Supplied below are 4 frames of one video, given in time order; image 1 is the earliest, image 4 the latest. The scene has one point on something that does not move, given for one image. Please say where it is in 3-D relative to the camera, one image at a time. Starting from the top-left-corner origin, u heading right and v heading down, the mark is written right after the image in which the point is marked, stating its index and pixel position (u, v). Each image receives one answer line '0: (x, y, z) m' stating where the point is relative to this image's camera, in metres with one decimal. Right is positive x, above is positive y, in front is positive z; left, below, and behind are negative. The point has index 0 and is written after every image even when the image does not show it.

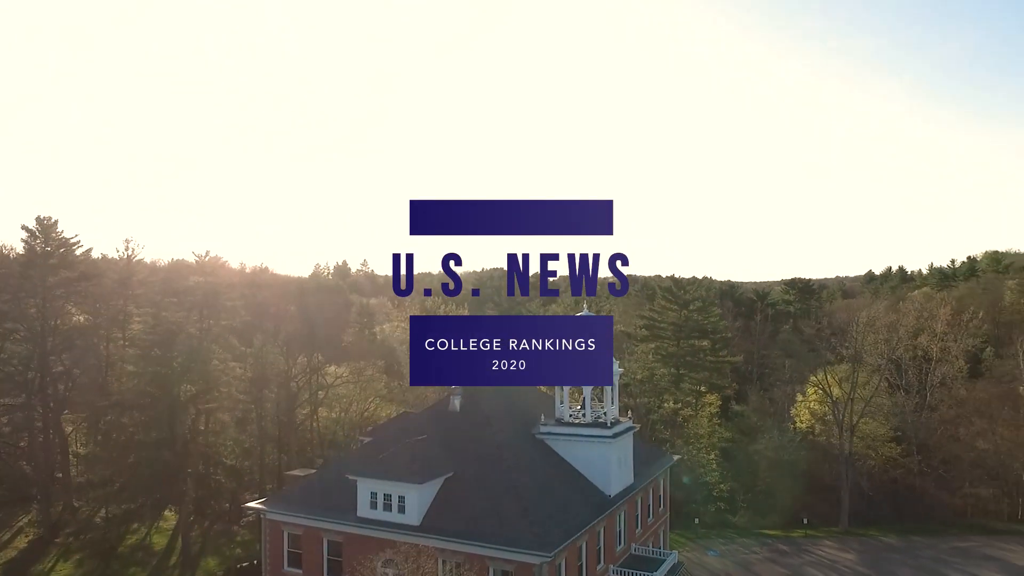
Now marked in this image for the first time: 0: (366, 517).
0: (-3.9, -6.0, +19.7) m
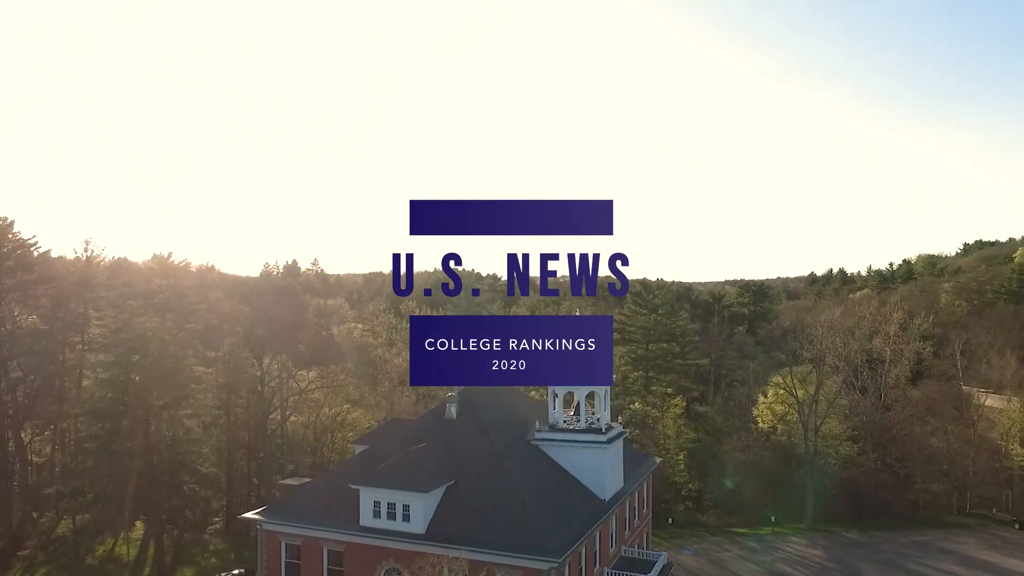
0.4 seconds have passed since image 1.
0: (-3.8, -6.3, +19.7) m
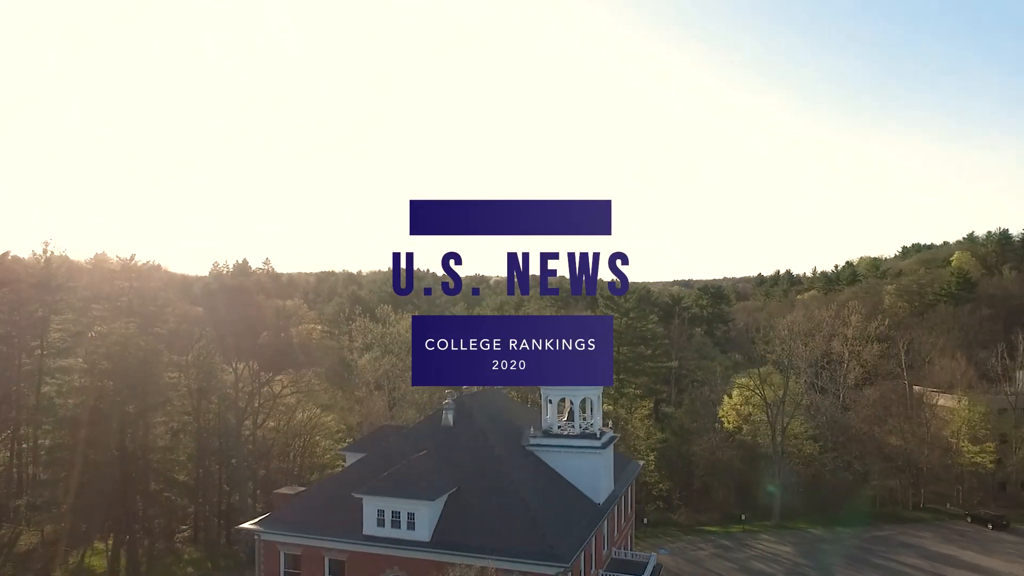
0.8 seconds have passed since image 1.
0: (-3.7, -6.5, +19.8) m
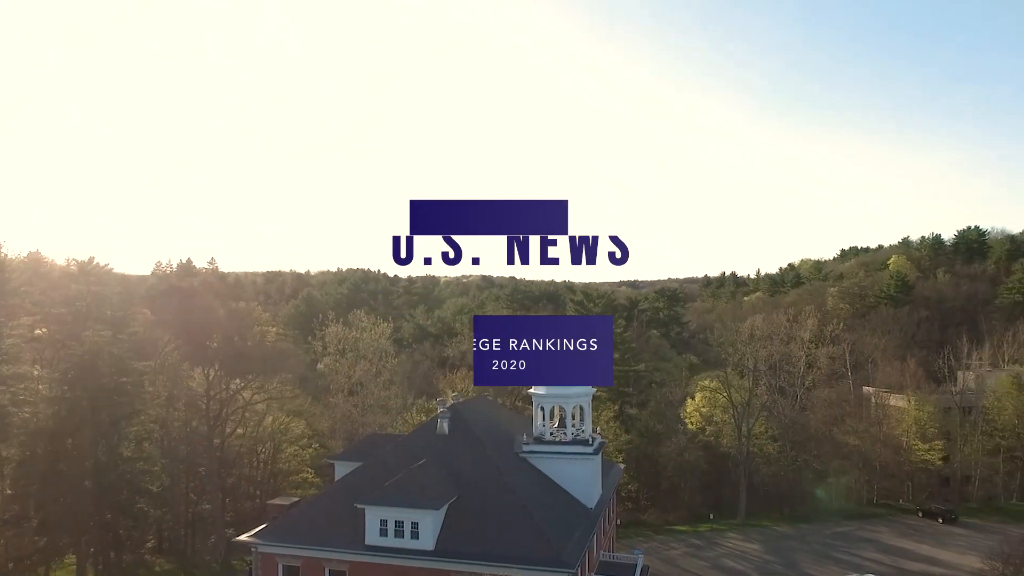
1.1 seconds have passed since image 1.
0: (-3.7, -6.8, +19.9) m
